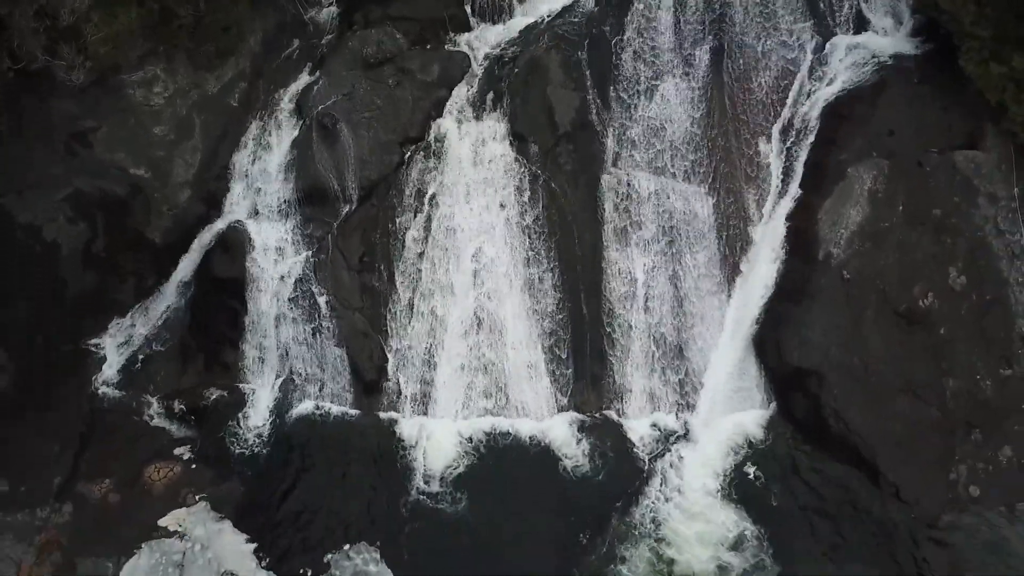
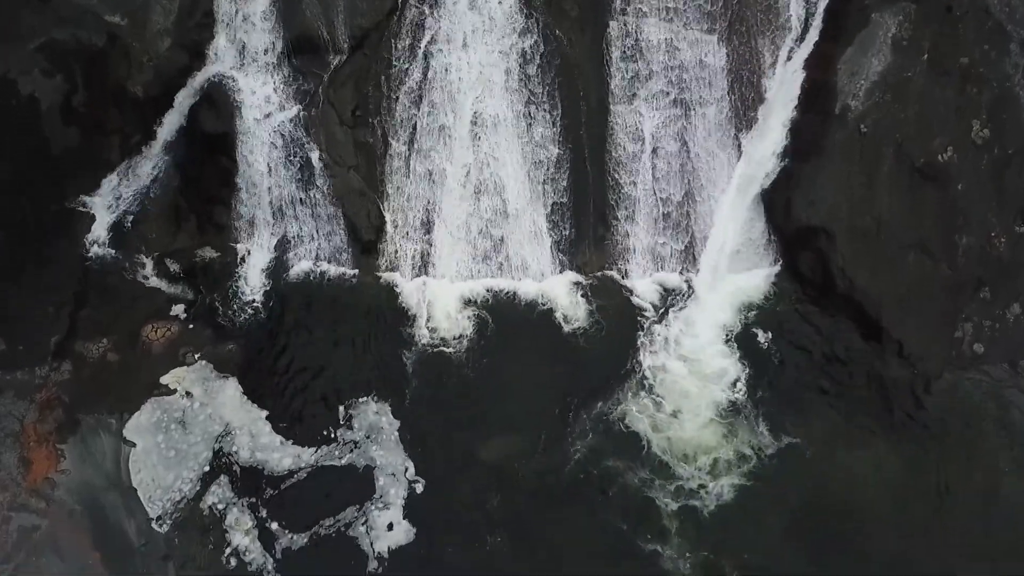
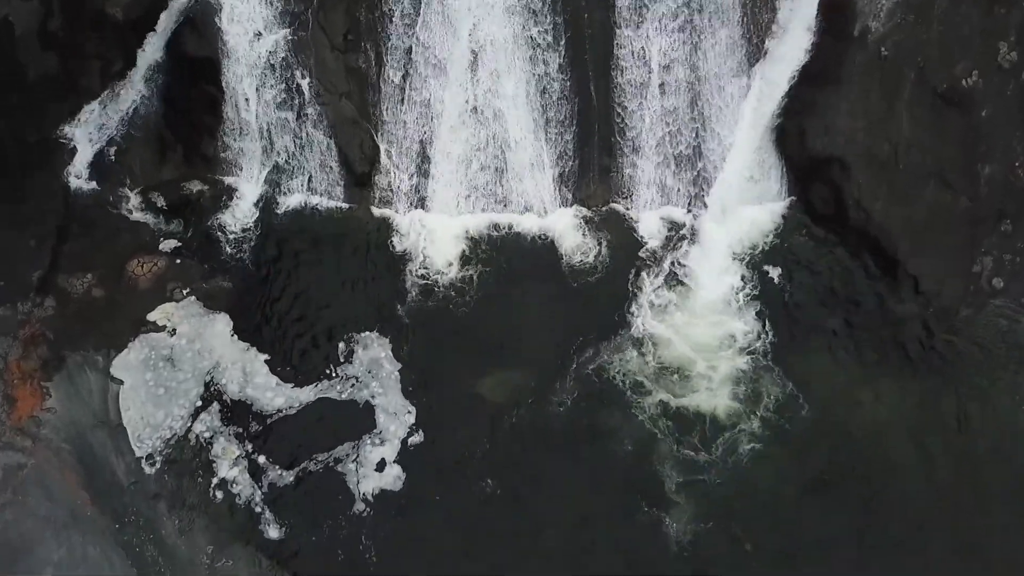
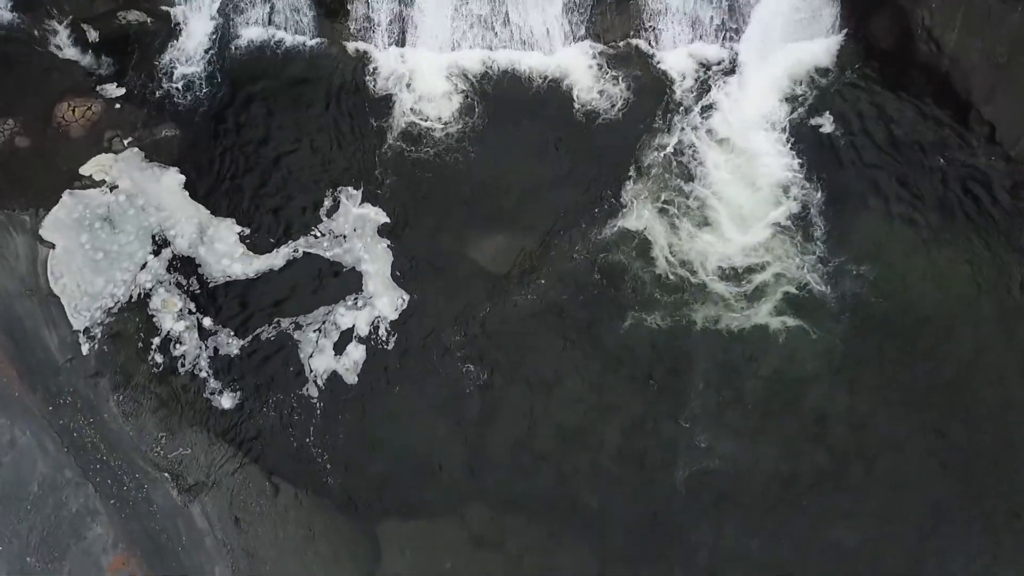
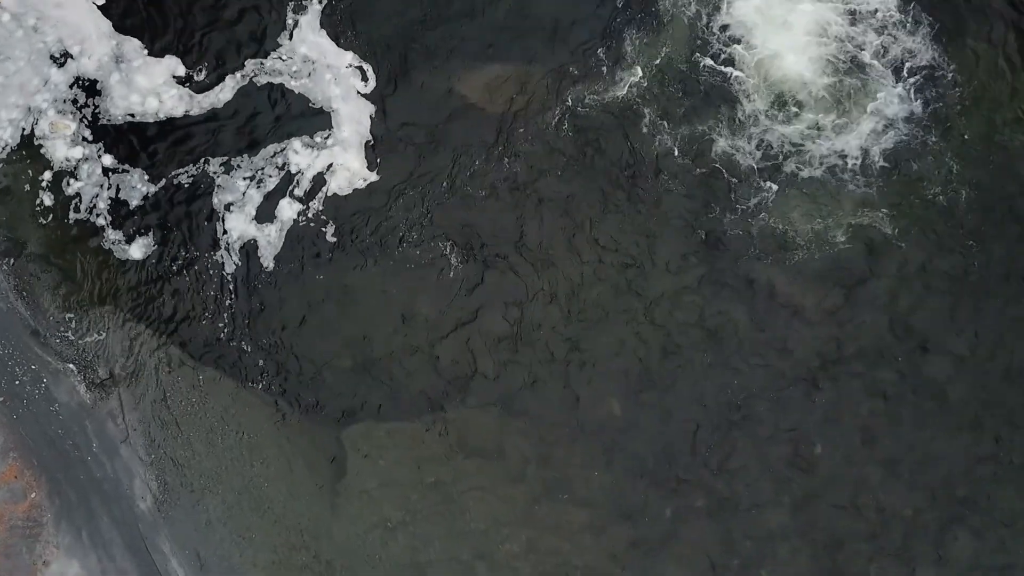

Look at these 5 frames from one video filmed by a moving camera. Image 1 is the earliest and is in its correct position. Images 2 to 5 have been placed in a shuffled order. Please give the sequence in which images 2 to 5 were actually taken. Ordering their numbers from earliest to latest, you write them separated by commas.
2, 3, 4, 5
